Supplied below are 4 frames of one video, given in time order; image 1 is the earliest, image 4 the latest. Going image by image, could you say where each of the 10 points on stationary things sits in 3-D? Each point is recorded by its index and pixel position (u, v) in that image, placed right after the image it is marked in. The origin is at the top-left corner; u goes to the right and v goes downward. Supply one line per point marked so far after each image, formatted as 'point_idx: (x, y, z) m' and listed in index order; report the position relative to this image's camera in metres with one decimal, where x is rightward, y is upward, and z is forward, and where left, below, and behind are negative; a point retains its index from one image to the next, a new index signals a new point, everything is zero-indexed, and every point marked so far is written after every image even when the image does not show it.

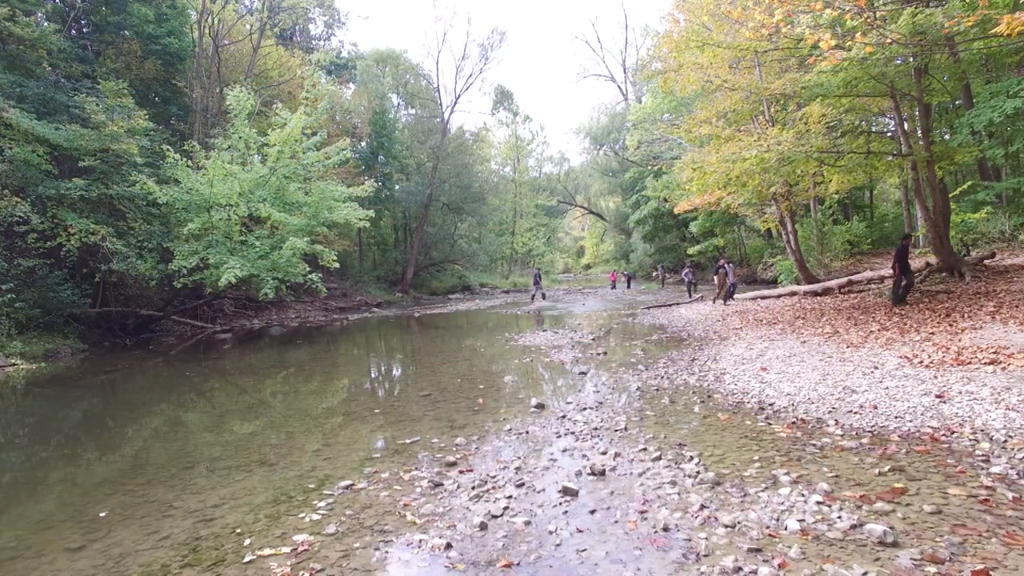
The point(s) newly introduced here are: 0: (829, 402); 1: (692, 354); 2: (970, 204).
0: (+4.0, -1.4, +6.4) m
1: (+3.7, -1.4, +10.5) m
2: (+17.0, +3.1, +19.2) m
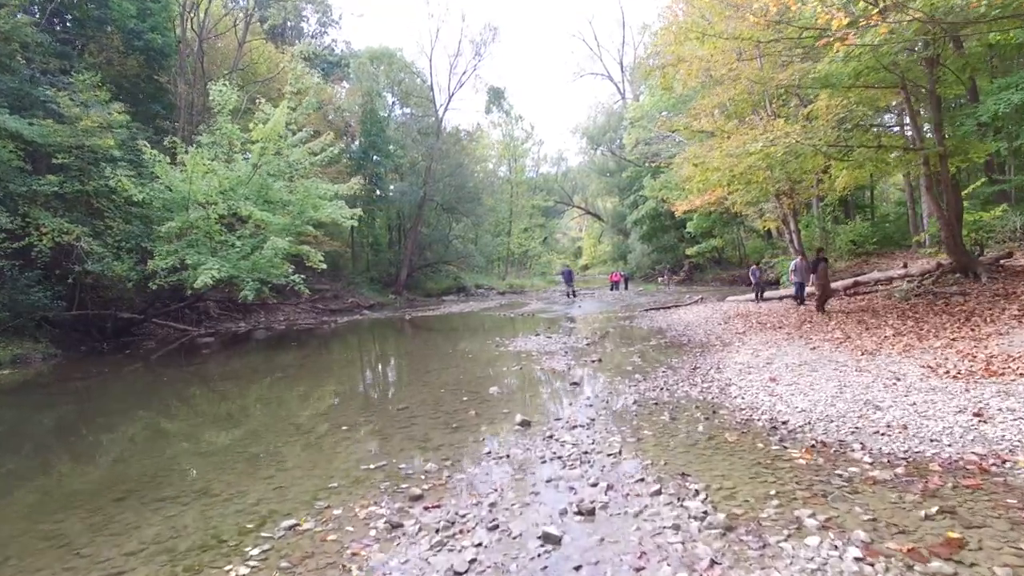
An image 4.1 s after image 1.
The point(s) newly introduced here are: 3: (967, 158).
0: (+3.7, -1.5, +5.6) m
1: (+3.4, -1.4, +9.7) m
2: (+16.8, +3.1, +18.5) m
3: (+11.6, +3.3, +13.2) m
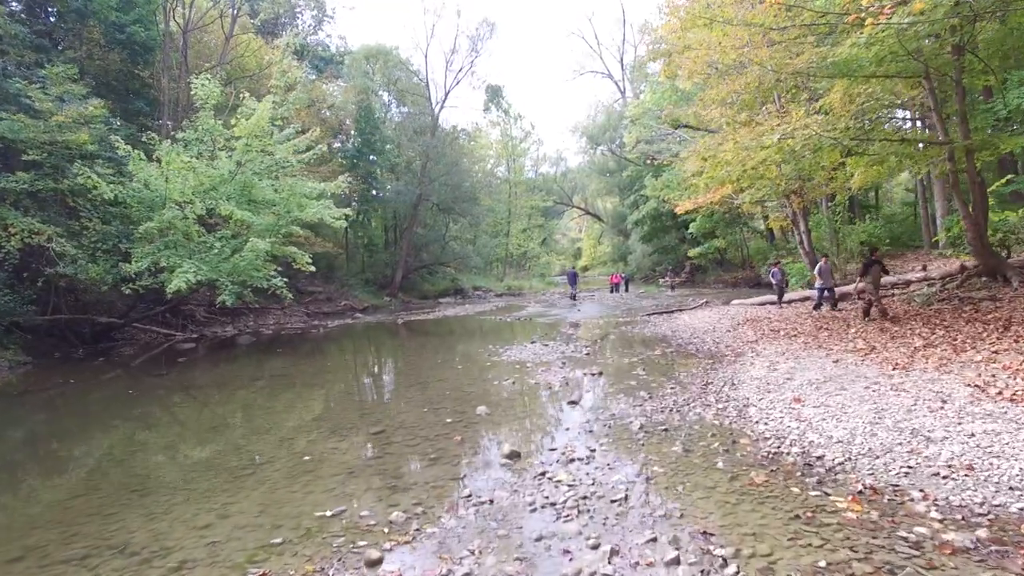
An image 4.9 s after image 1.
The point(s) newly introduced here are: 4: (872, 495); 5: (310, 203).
0: (+3.6, -1.6, +4.7) m
1: (+3.3, -1.5, +8.8) m
2: (+16.6, +3.0, +17.6) m
3: (+11.5, +3.2, +12.3) m
4: (+2.9, -1.7, +4.1) m
5: (-7.5, +3.2, +19.3) m
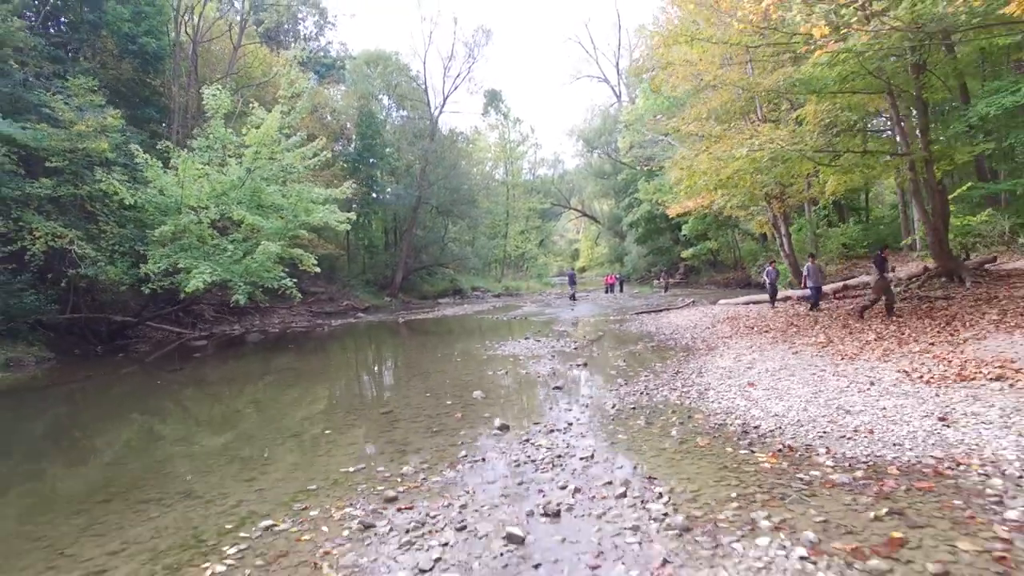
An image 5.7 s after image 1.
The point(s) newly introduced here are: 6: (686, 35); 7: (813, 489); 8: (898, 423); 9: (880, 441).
0: (+3.5, -1.5, +5.8) m
1: (+3.2, -1.5, +9.9) m
2: (+16.5, +3.0, +18.7) m
3: (+11.4, +3.2, +13.4) m
4: (+2.8, -1.6, +5.2) m
5: (-7.7, +3.2, +20.3) m
6: (+4.7, +6.9, +14.1) m
7: (+2.5, -1.7, +4.3) m
8: (+4.1, -1.4, +5.5) m
9: (+3.7, -1.5, +5.1) m
